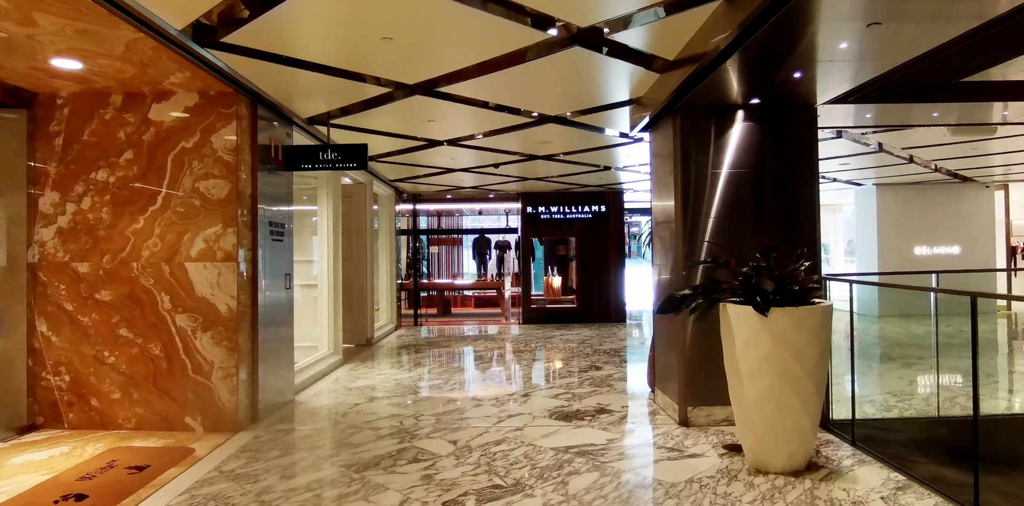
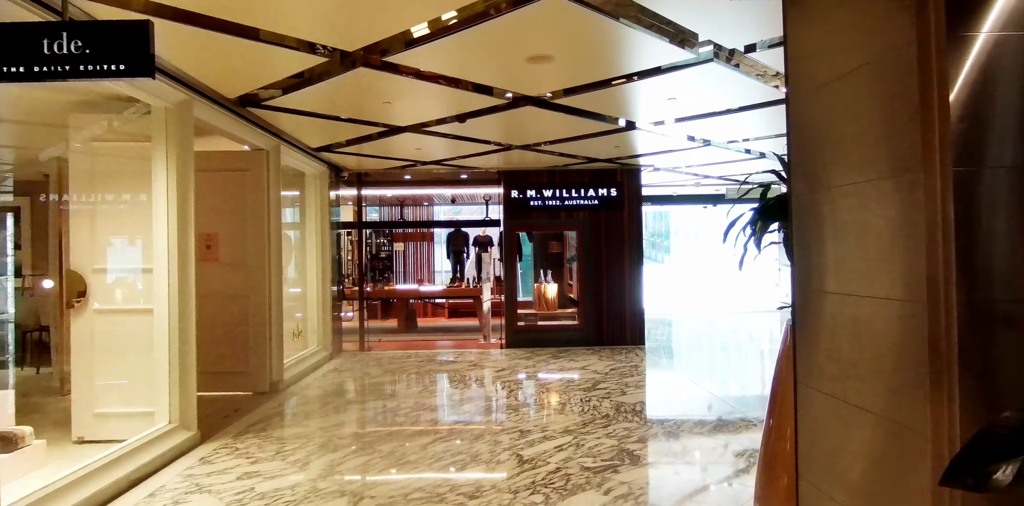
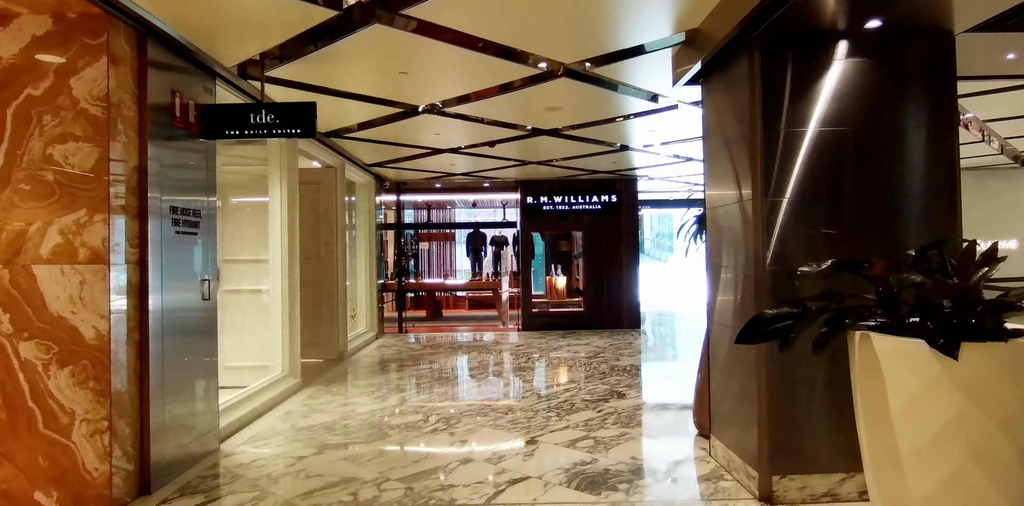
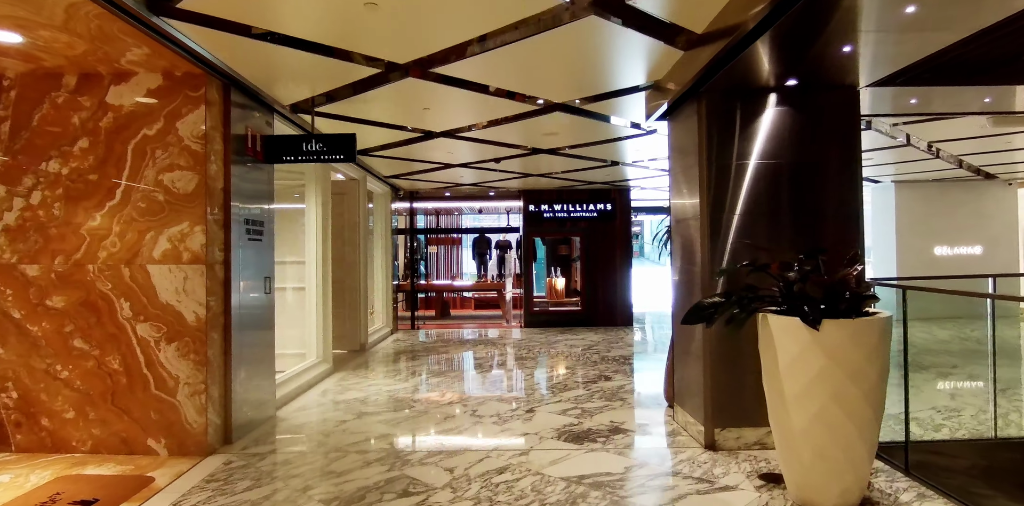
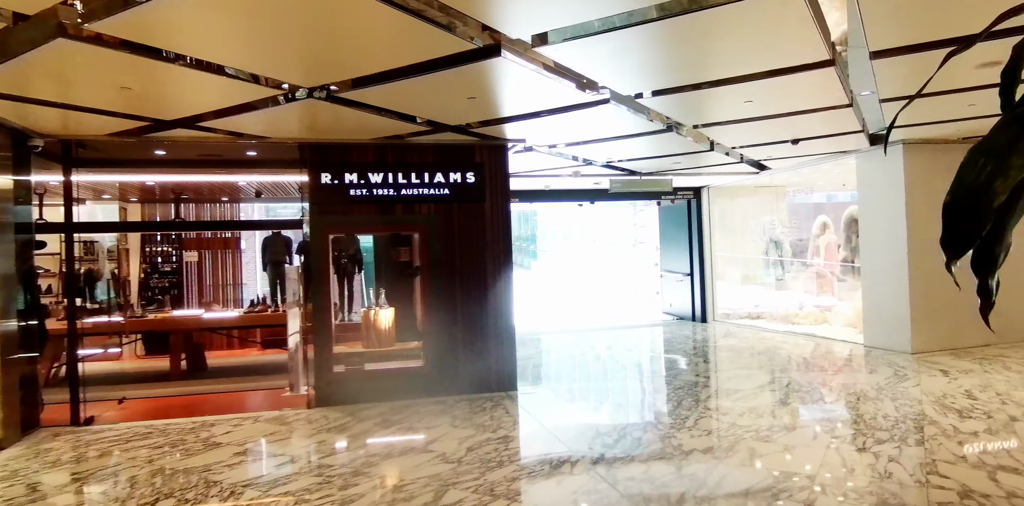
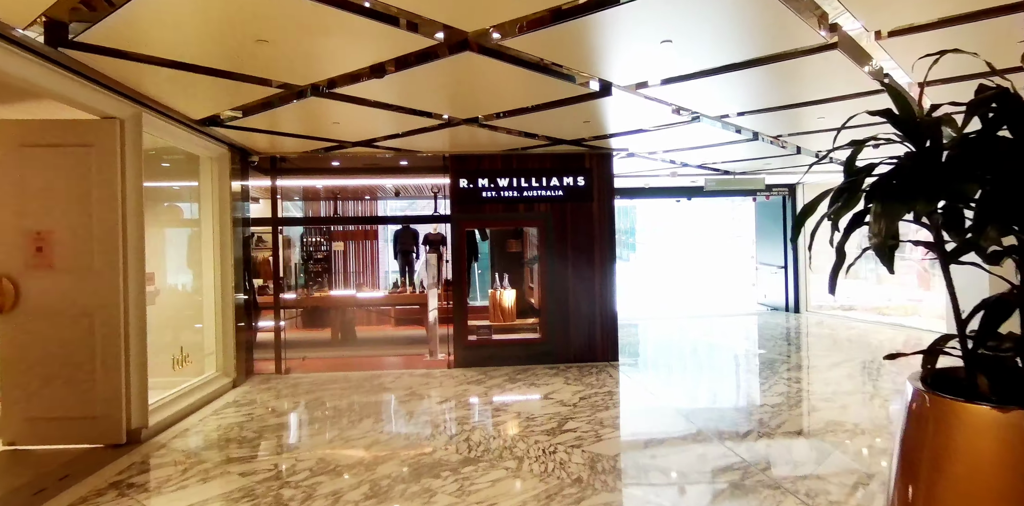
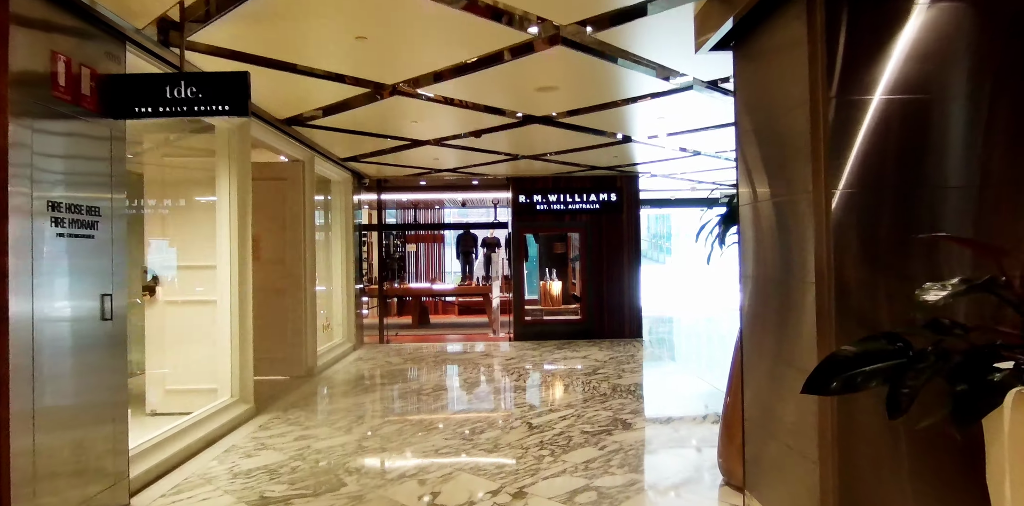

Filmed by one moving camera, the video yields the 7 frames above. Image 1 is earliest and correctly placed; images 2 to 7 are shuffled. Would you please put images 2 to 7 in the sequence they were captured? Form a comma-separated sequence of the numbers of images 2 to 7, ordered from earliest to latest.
4, 3, 7, 2, 6, 5
